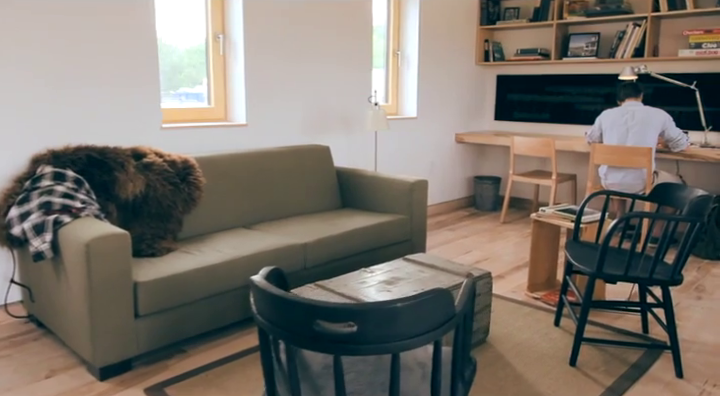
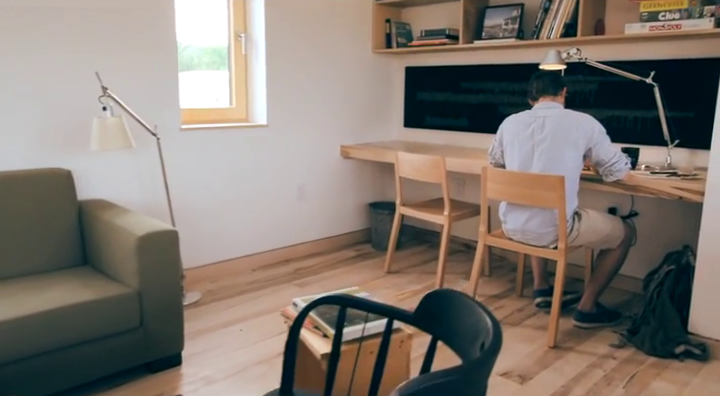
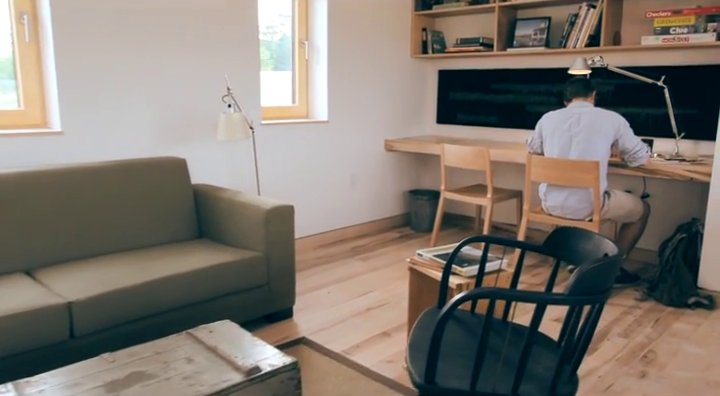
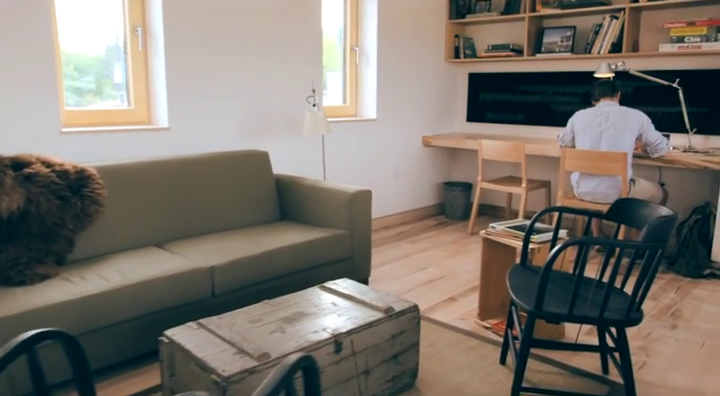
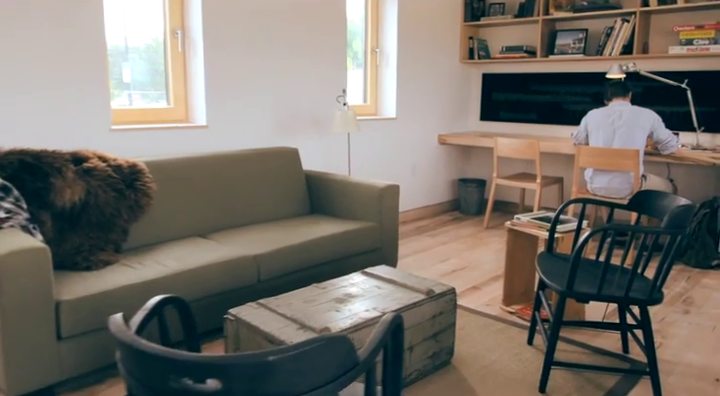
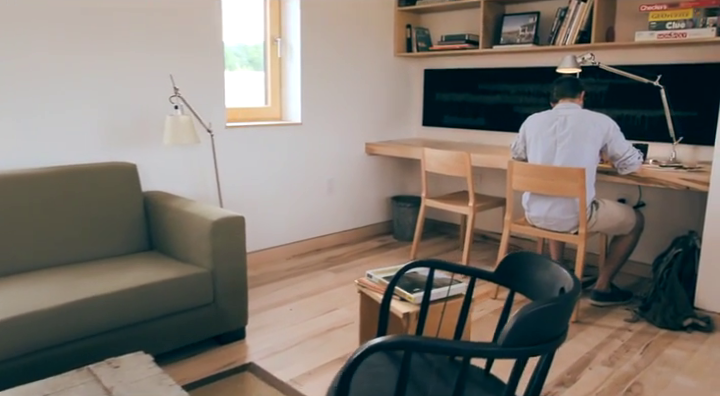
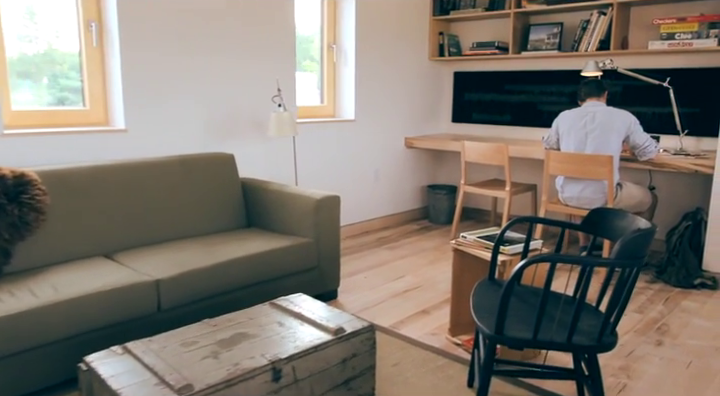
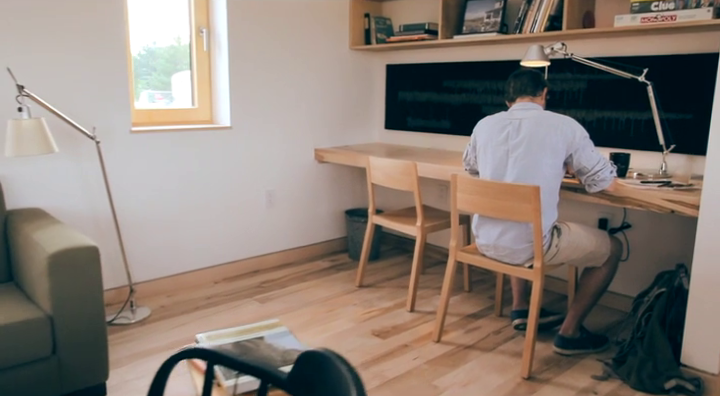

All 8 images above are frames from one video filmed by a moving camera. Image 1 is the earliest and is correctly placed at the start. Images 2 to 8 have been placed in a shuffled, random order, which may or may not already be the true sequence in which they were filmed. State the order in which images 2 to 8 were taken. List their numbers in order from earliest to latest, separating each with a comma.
5, 4, 7, 3, 6, 2, 8
